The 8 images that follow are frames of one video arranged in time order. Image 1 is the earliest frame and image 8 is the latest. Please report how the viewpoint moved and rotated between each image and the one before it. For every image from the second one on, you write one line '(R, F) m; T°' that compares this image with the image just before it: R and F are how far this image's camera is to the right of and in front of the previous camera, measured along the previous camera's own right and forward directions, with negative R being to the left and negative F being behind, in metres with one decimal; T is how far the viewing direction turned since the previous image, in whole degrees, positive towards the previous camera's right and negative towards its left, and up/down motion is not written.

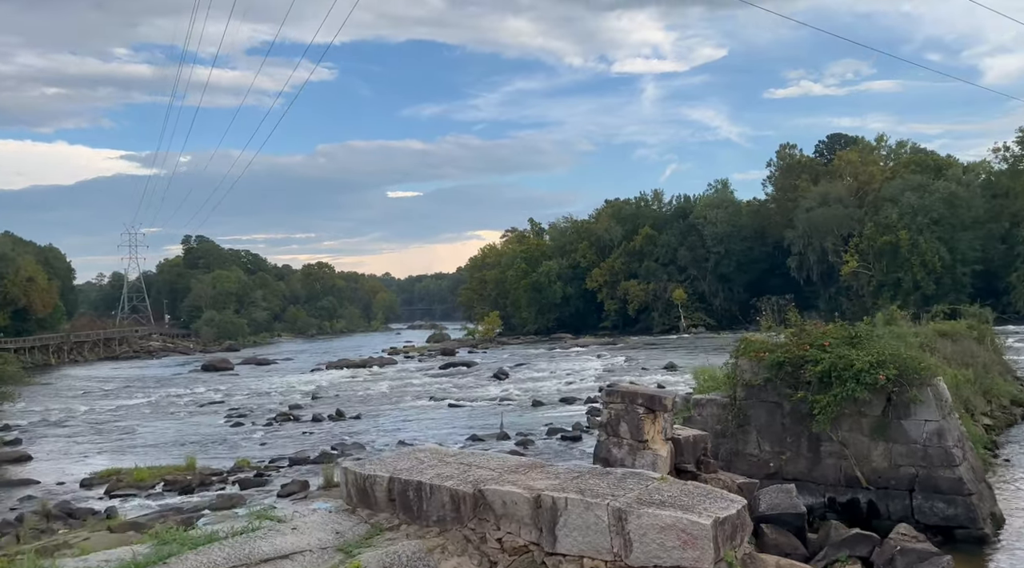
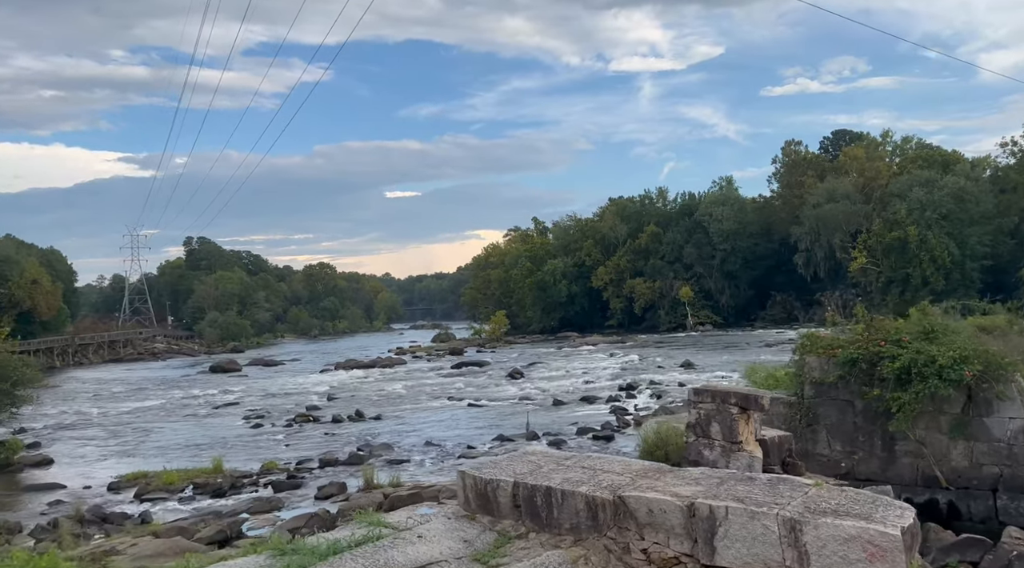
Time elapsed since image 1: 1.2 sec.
(-0.7, +0.3) m; 0°
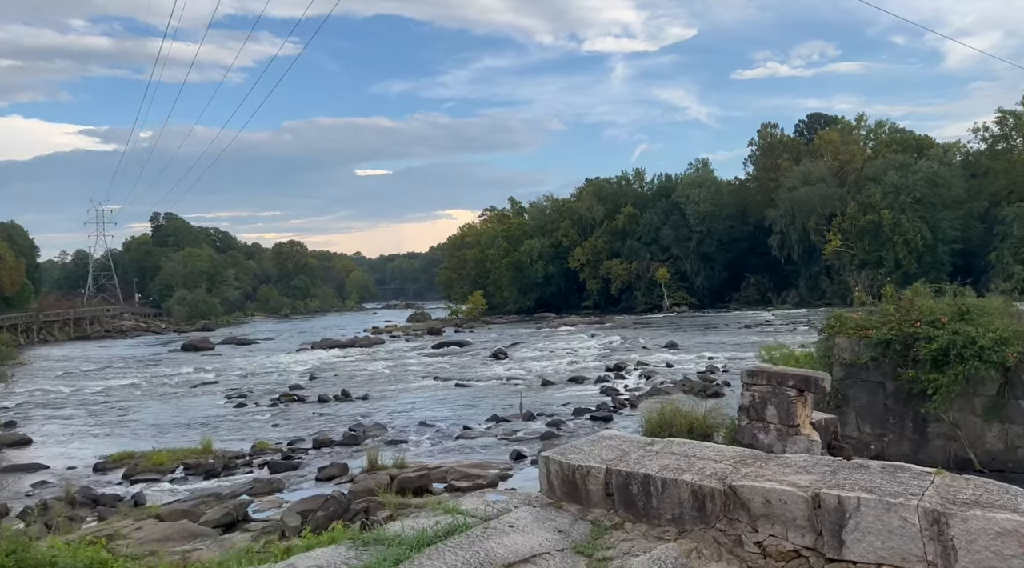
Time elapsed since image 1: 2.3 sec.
(-0.6, +0.4) m; +2°
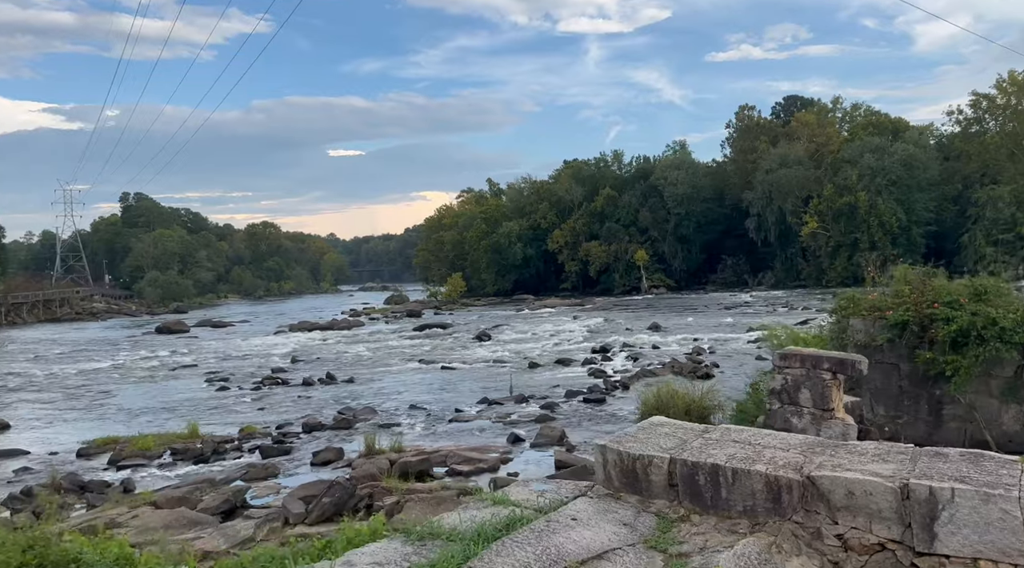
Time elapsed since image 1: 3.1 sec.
(-0.4, +0.3) m; +2°
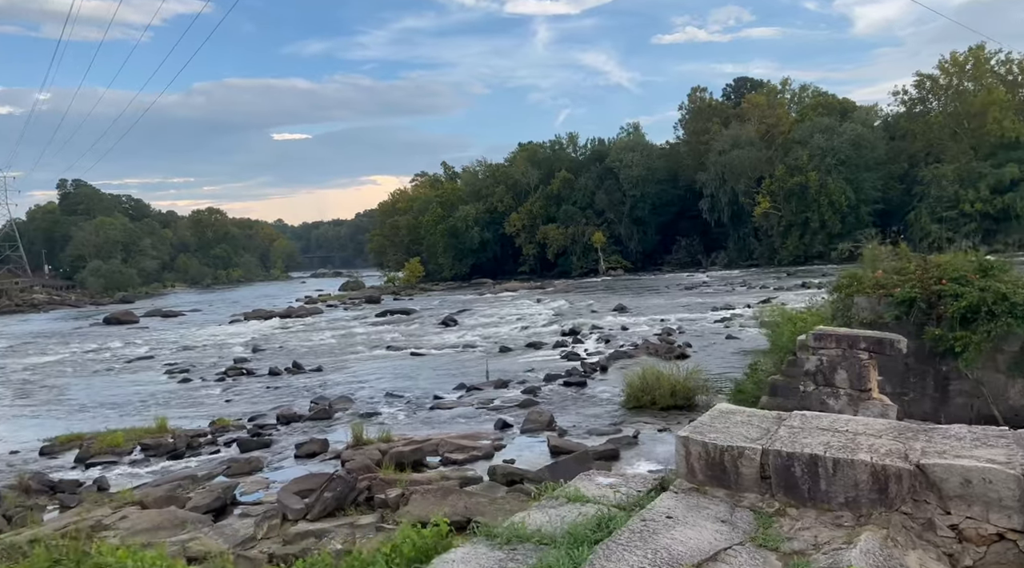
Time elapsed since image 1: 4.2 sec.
(-0.6, +0.3) m; +3°
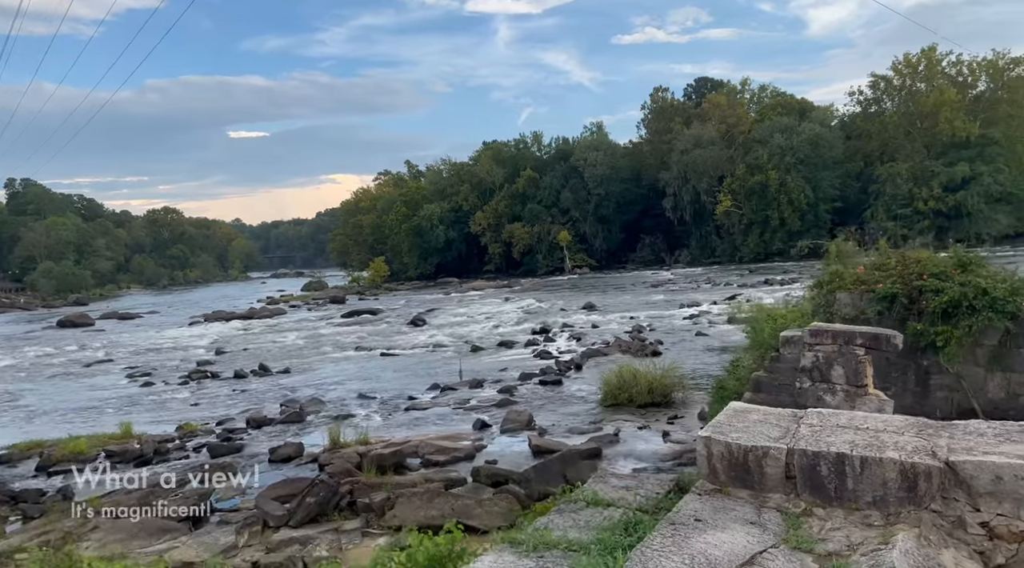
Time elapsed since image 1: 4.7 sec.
(-0.3, +0.1) m; +3°
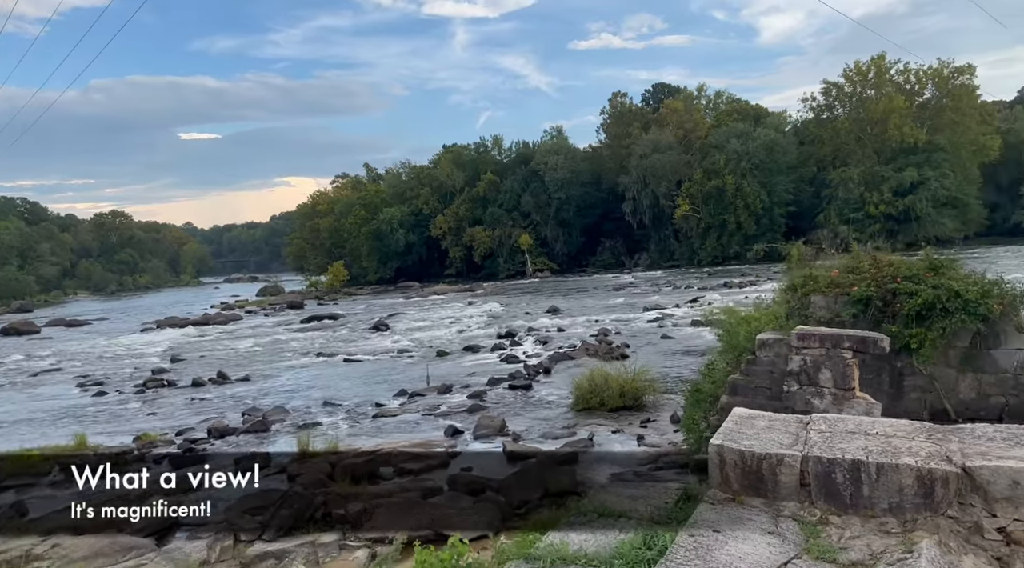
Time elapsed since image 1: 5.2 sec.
(-0.2, +0.1) m; +3°
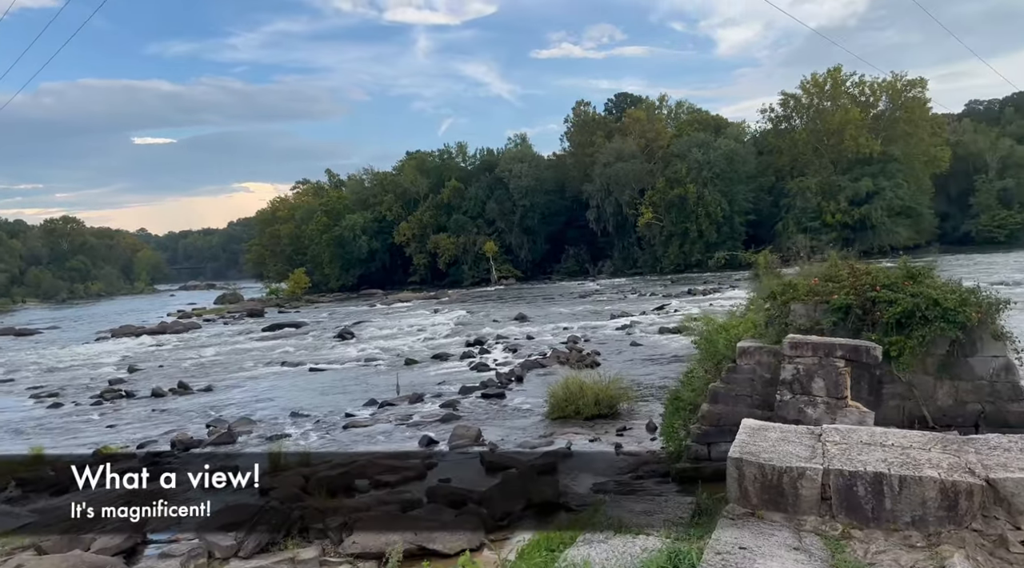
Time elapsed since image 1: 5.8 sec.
(-0.2, +0.1) m; +3°
